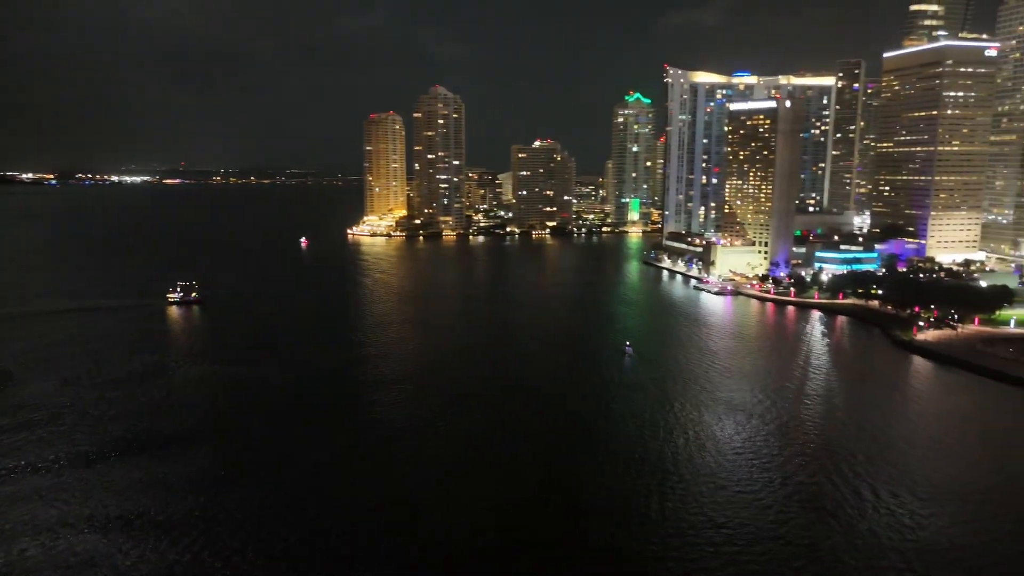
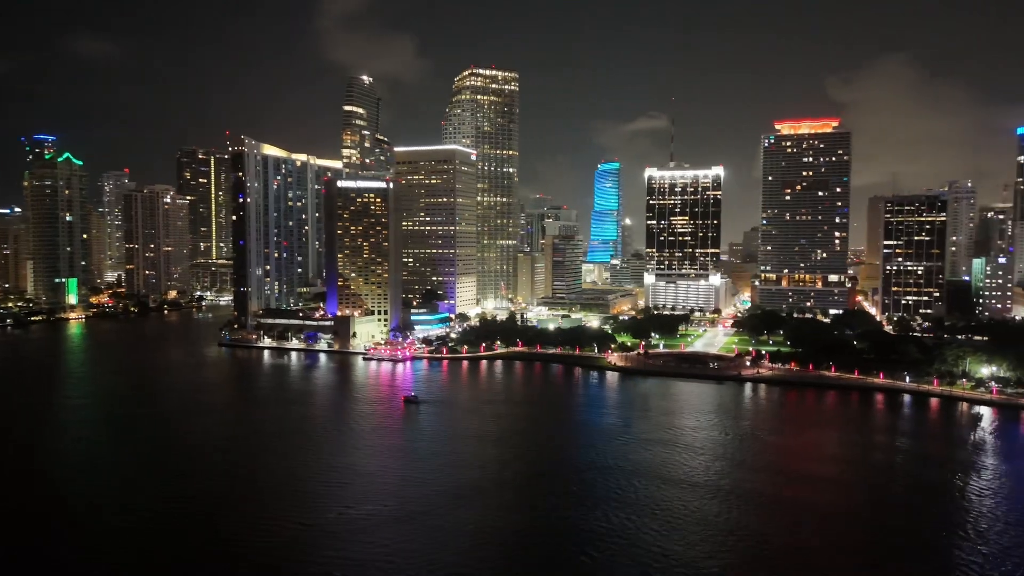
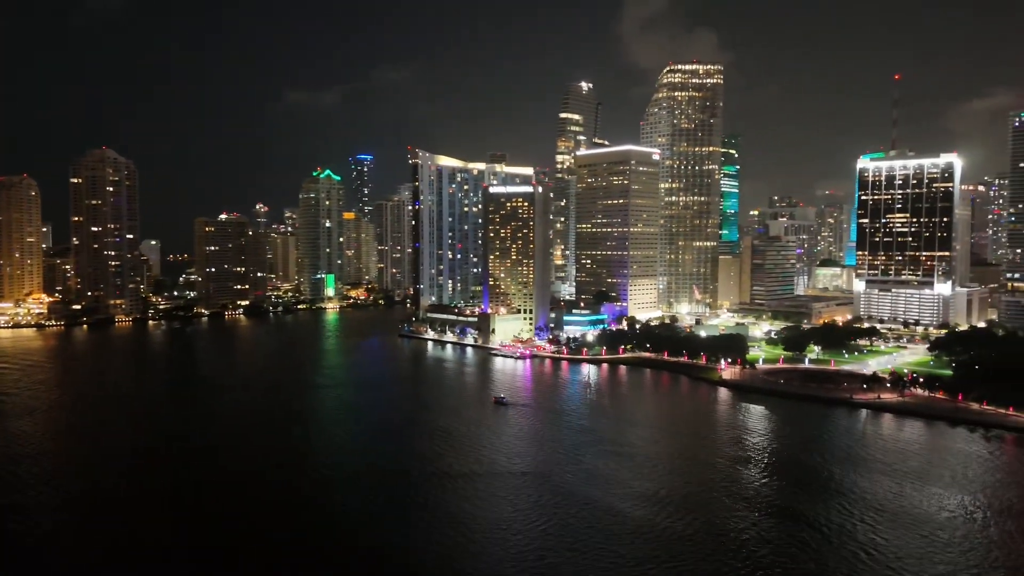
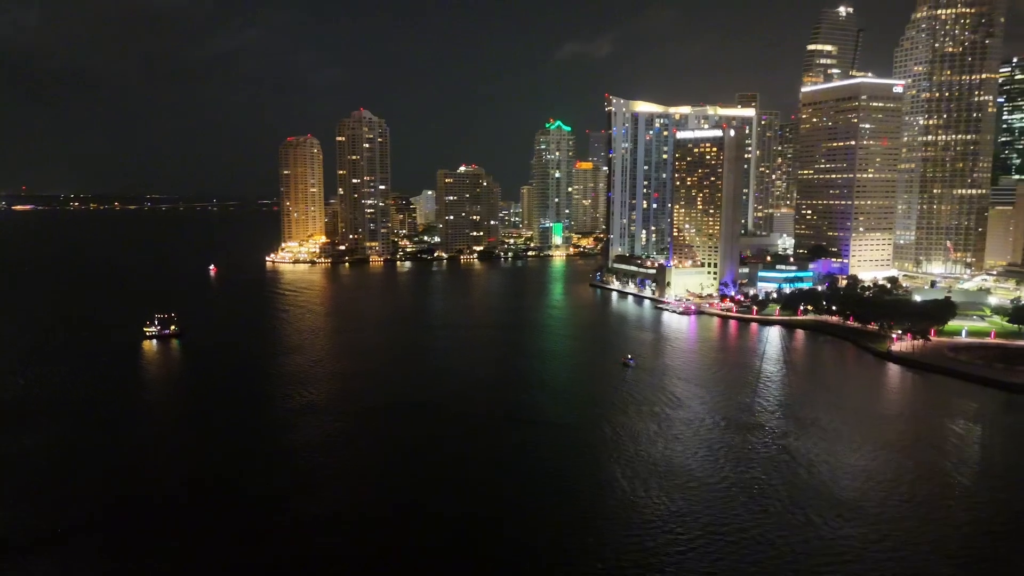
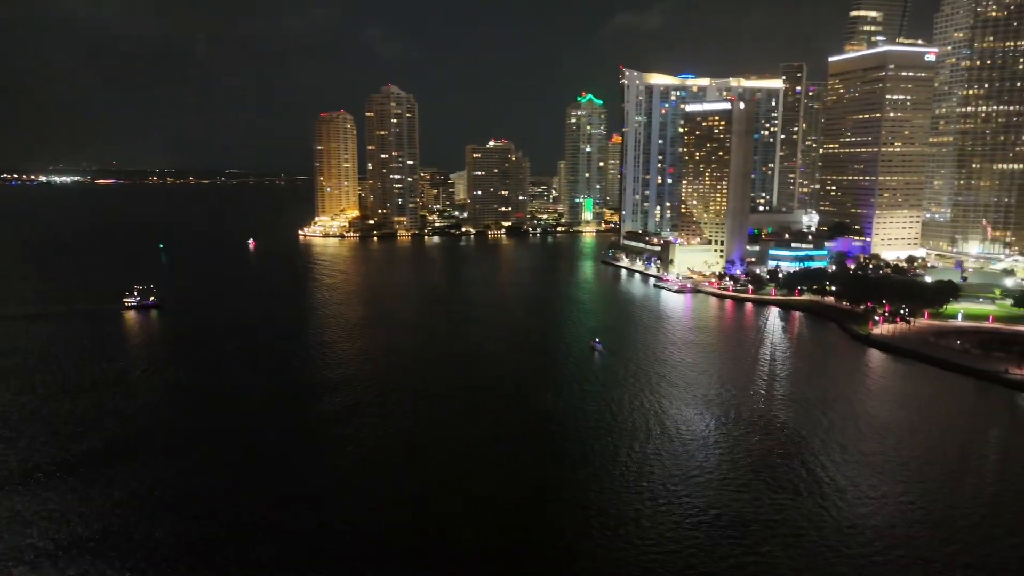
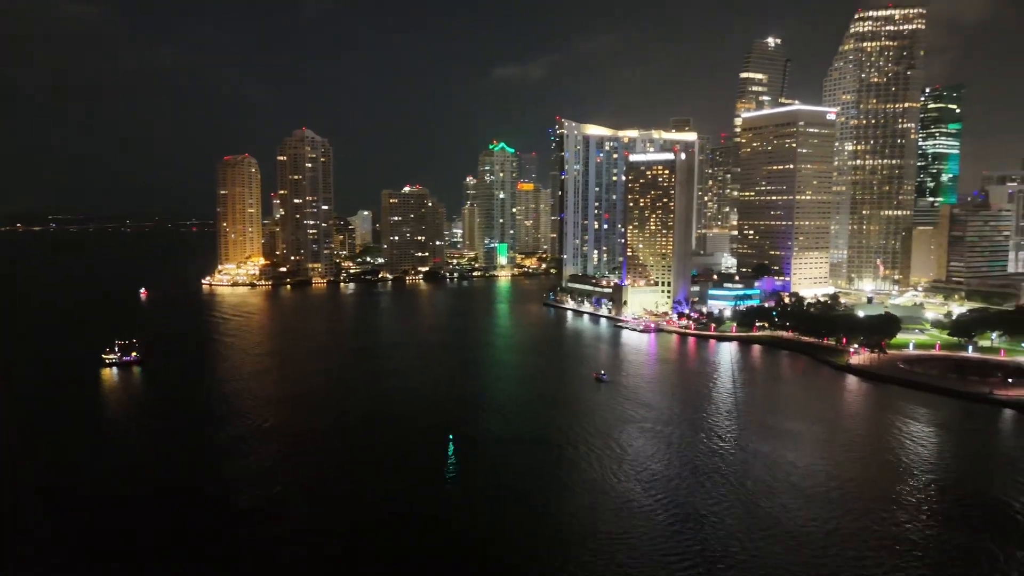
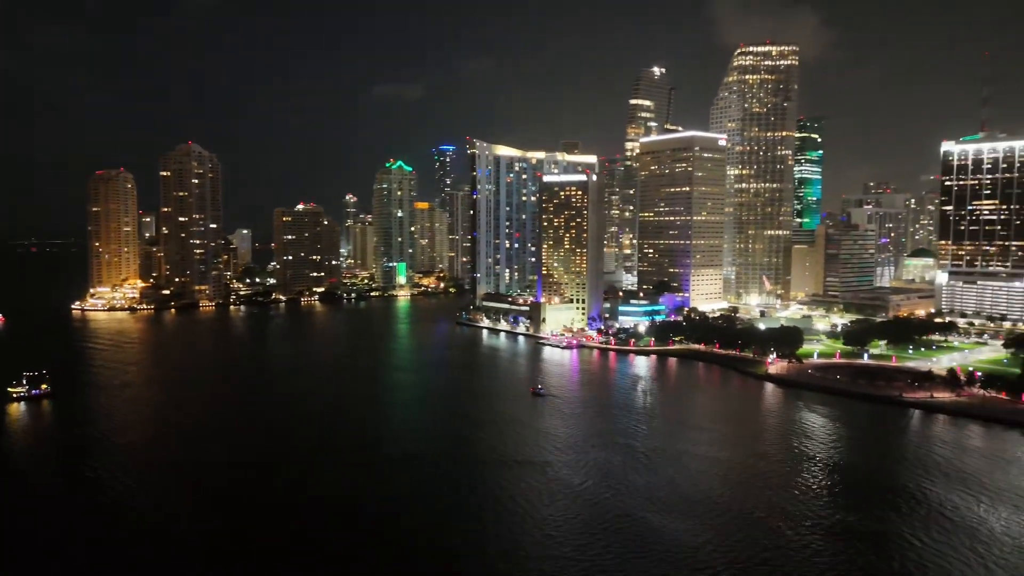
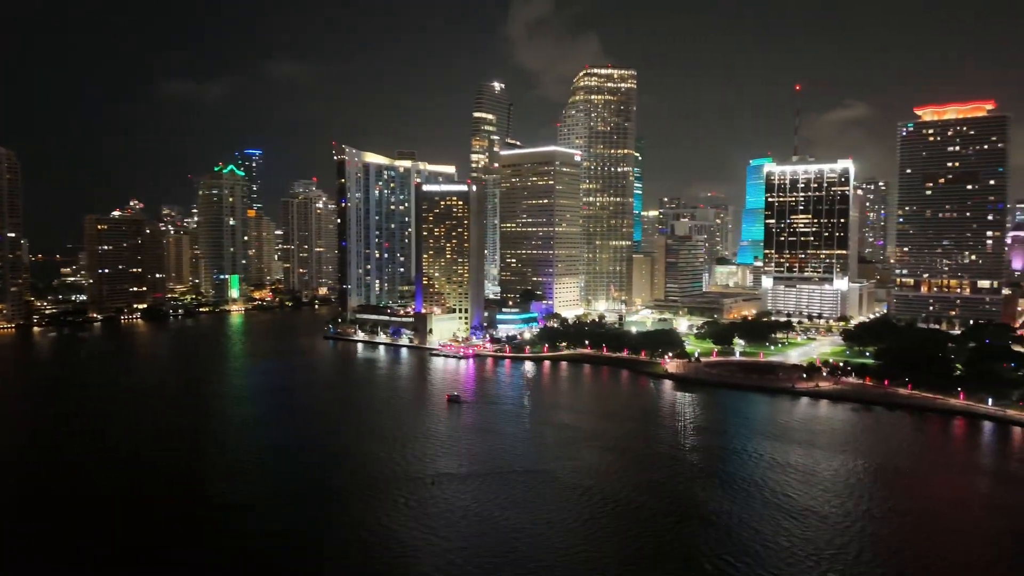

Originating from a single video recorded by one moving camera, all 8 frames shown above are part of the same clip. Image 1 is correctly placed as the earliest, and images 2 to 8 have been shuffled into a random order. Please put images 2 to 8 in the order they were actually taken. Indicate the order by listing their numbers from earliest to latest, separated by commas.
5, 4, 6, 7, 3, 8, 2
